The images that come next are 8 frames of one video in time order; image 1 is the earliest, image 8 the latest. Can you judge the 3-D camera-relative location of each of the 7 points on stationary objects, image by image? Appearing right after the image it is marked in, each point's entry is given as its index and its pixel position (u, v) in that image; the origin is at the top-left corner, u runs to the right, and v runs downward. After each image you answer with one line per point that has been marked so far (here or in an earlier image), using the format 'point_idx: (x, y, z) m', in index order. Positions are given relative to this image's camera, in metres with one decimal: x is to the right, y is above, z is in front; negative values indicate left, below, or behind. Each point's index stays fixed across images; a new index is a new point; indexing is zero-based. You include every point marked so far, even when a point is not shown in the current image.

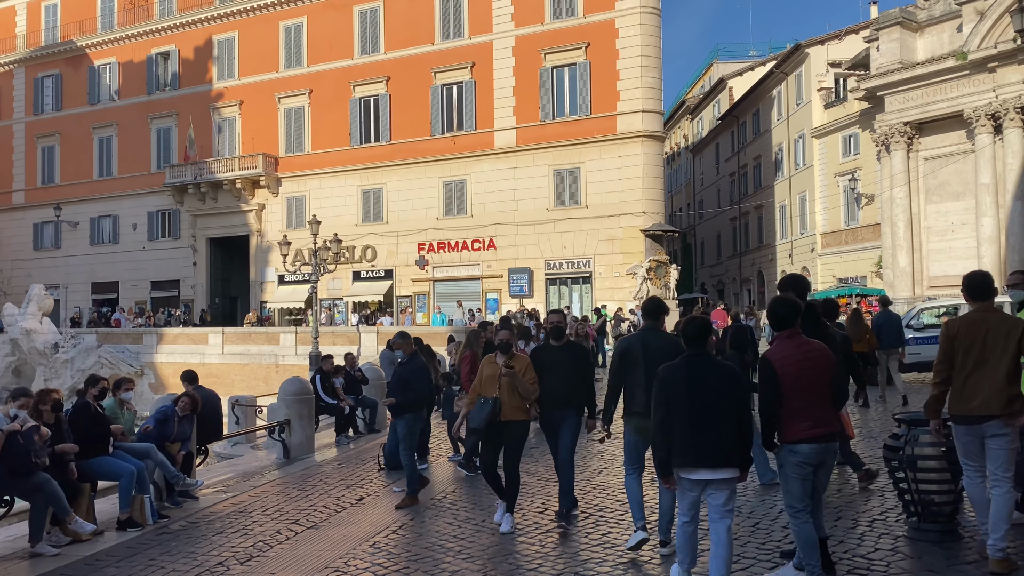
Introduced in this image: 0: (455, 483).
0: (-0.7, -2.3, +9.7) m
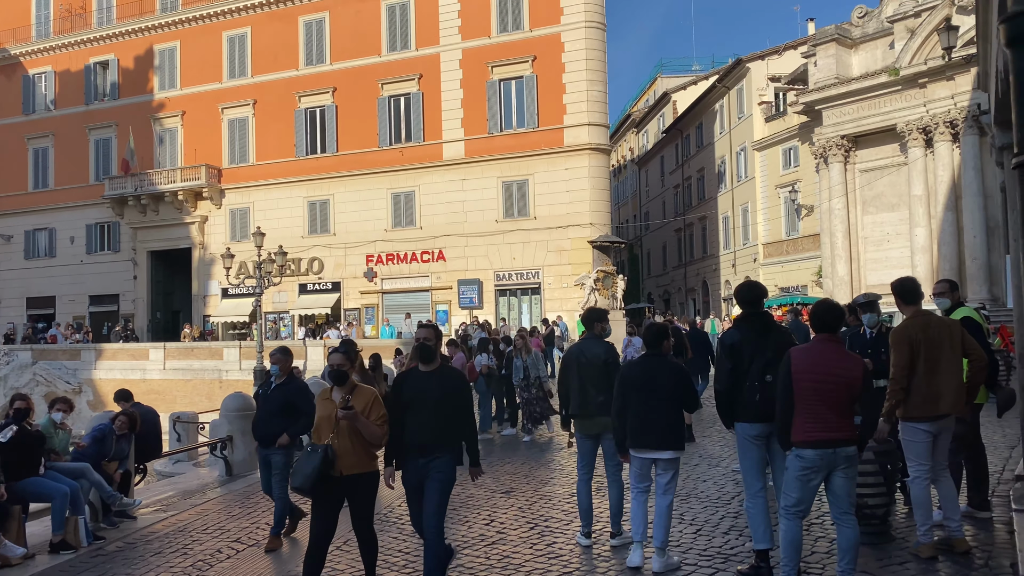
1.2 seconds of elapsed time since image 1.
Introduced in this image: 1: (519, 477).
0: (-1.2, -2.4, +9.6) m
1: (+0.1, -2.3, +10.2) m
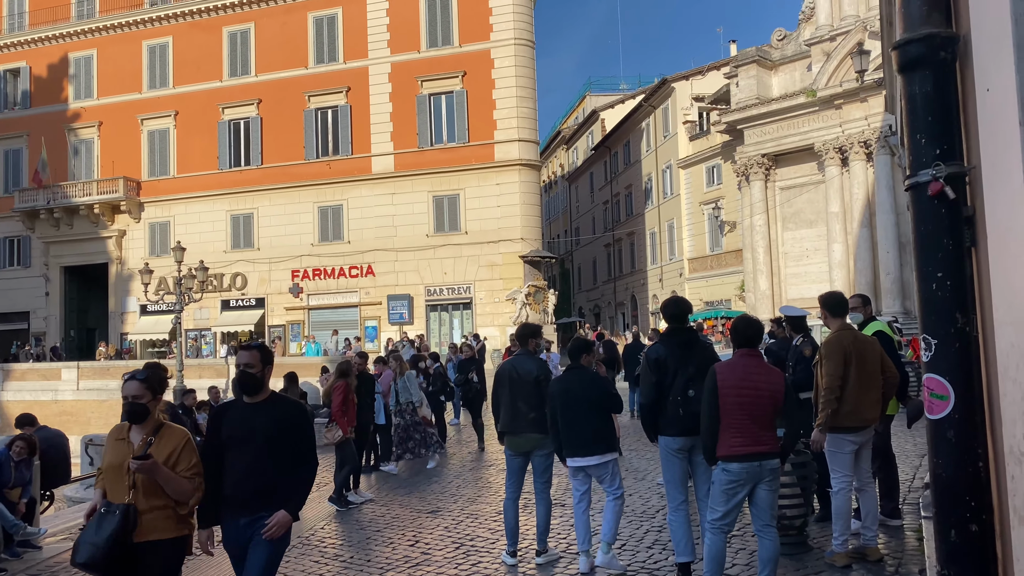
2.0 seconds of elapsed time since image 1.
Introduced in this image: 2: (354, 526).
0: (-2.1, -2.6, +9.4) m
1: (-0.8, -2.5, +10.0) m
2: (-1.7, -2.5, +8.9) m
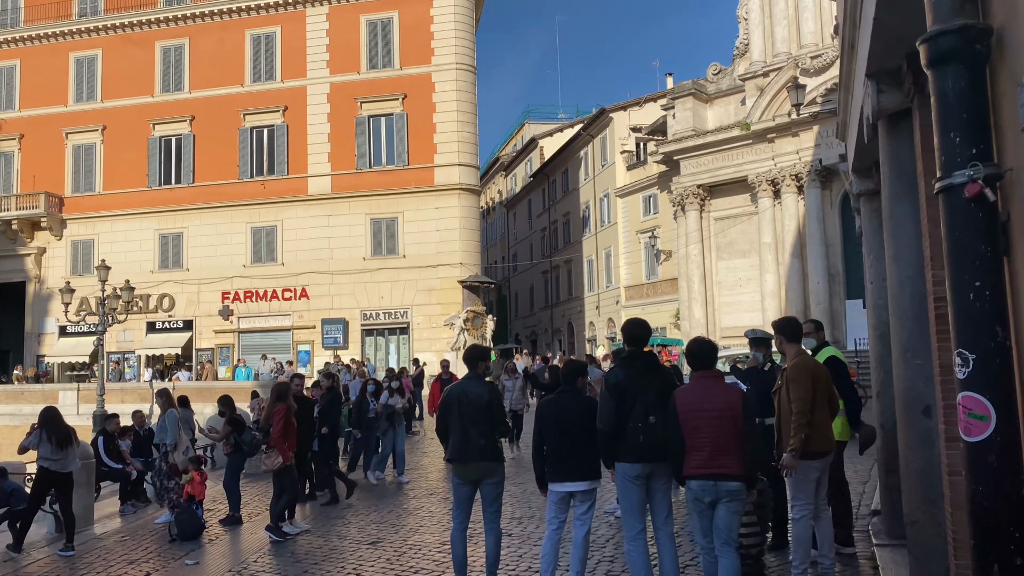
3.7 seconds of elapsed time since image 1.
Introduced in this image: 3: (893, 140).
0: (-2.7, -2.8, +8.8) m
1: (-1.4, -2.7, +9.6) m
2: (-2.2, -2.7, +8.4) m
3: (+2.2, +0.9, +4.9) m
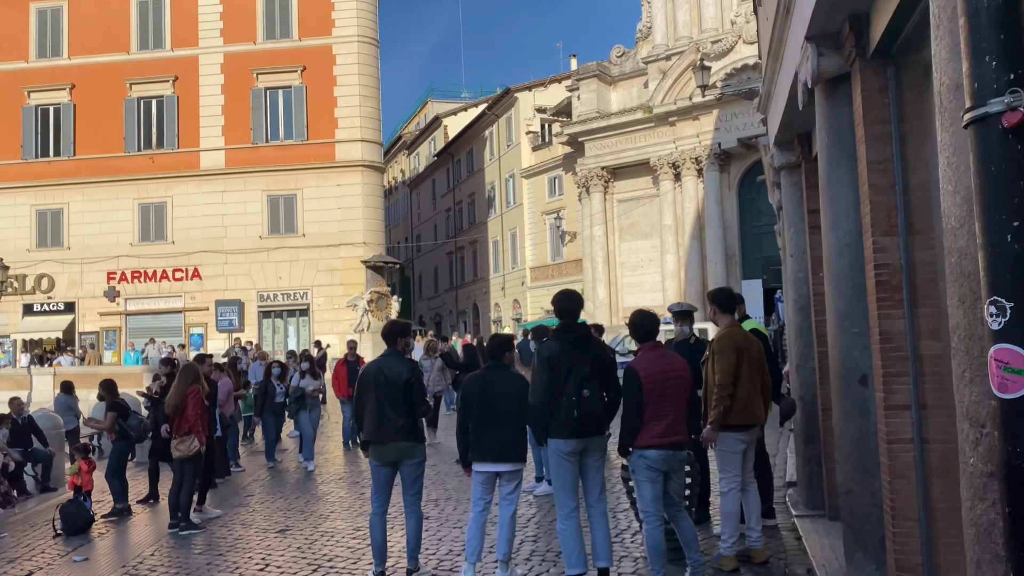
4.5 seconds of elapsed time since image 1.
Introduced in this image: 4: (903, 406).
0: (-3.5, -2.5, +8.2) m
1: (-2.4, -2.5, +9.2) m
2: (-3.0, -2.5, +7.9) m
3: (+1.8, +1.0, +4.8) m
4: (+2.0, -0.6, +4.3) m
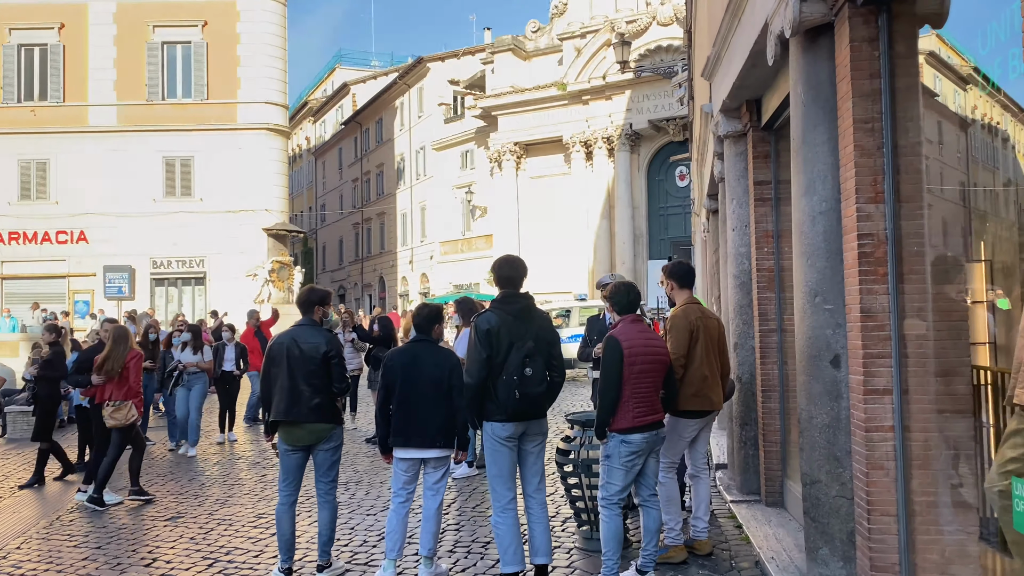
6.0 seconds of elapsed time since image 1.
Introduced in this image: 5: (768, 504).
0: (-4.2, -2.1, +7.3) m
1: (-3.2, -2.1, +8.3) m
2: (-3.7, -2.1, +6.9) m
3: (+1.5, +1.2, +4.3) m
4: (+1.7, -0.5, +3.9) m
5: (+2.0, -1.7, +6.5) m
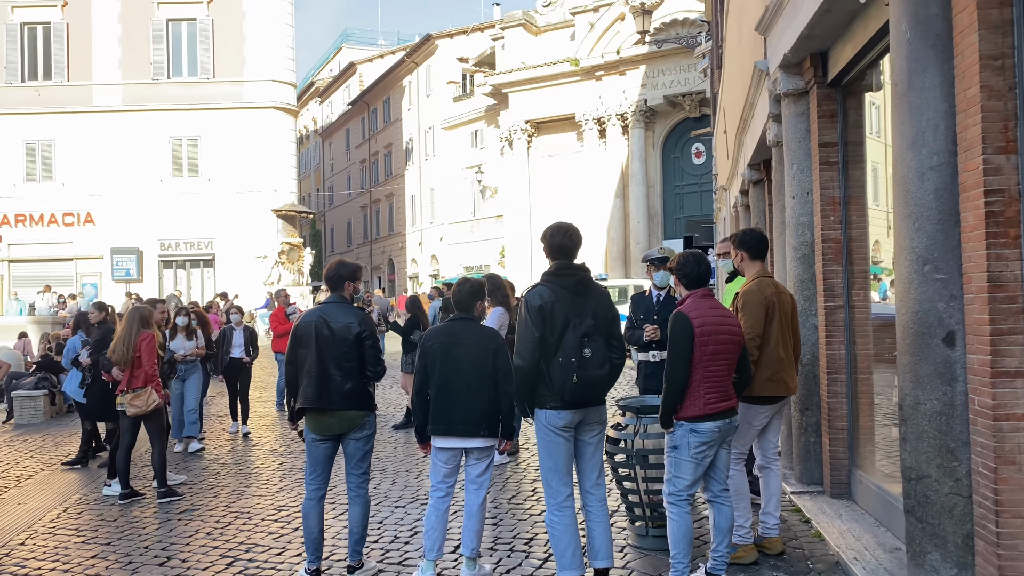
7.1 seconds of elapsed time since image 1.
0: (-3.9, -2.0, +6.8) m
1: (-2.9, -1.9, +7.8) m
2: (-3.4, -1.9, +6.5) m
3: (+1.8, +1.3, +3.8) m
4: (+2.0, -0.3, +3.4) m
5: (+2.3, -1.5, +6.0) m
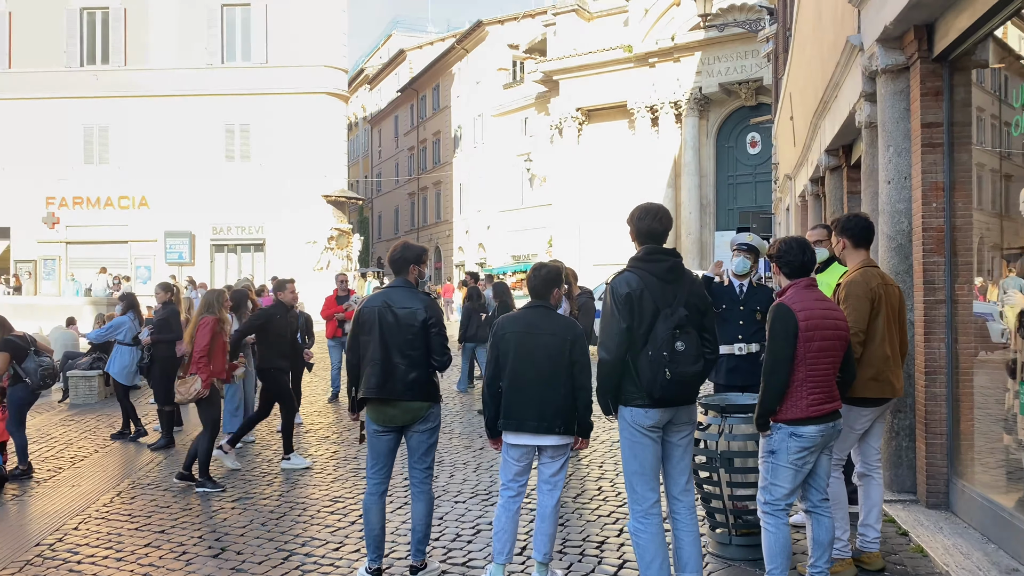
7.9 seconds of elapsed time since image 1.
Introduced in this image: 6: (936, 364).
0: (-3.4, -1.8, +6.6) m
1: (-2.3, -1.7, +7.6) m
2: (-2.9, -1.8, +6.3) m
3: (+2.2, +1.4, +3.3) m
4: (+2.4, -0.3, +2.9) m
5: (+2.8, -1.5, +5.6) m
6: (+2.8, -0.5, +5.6) m
